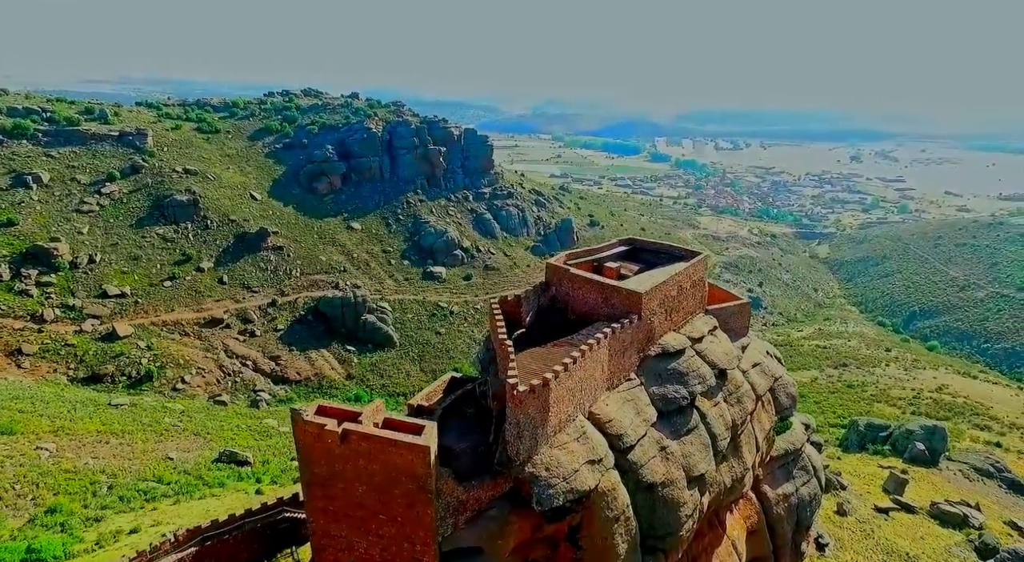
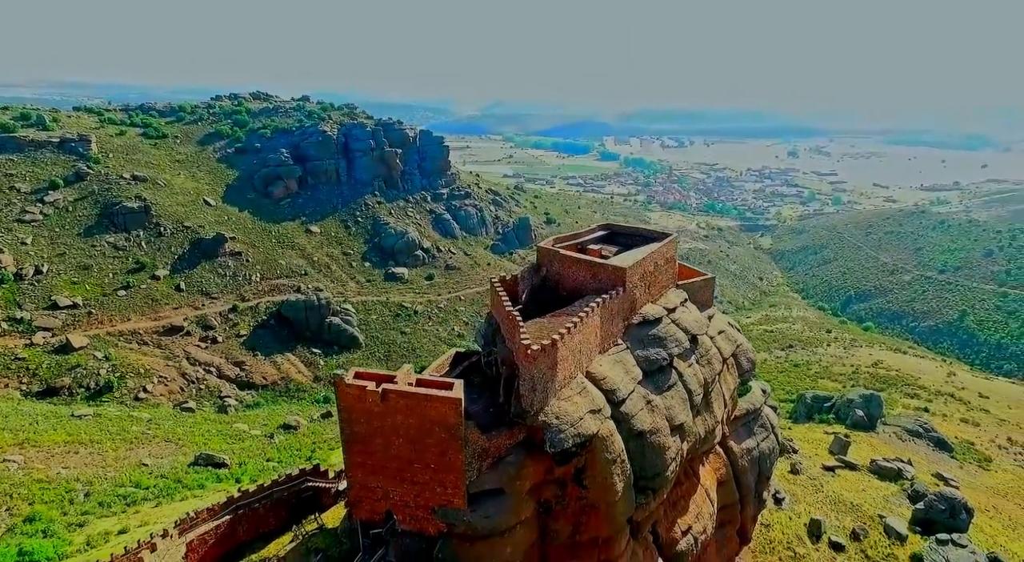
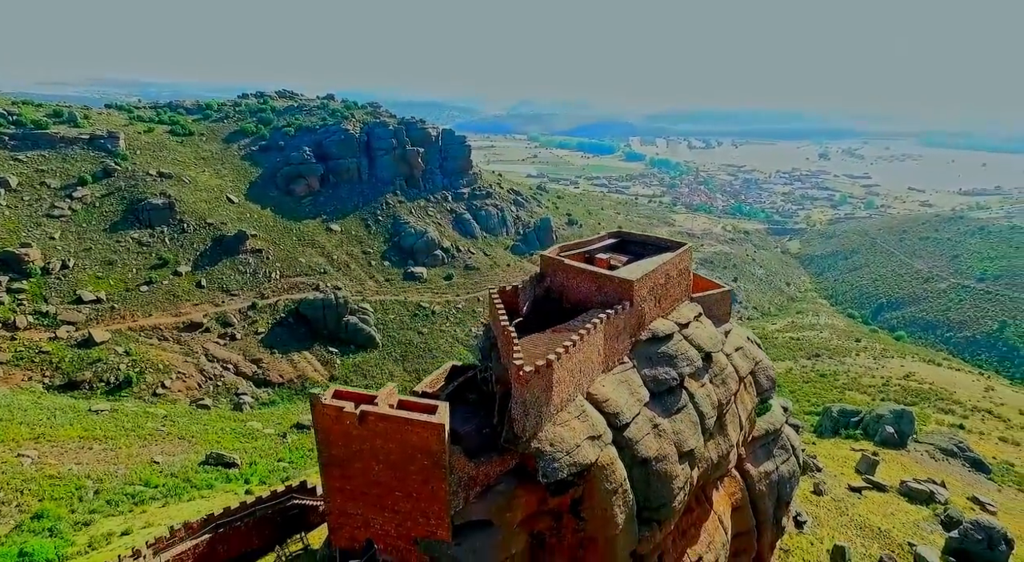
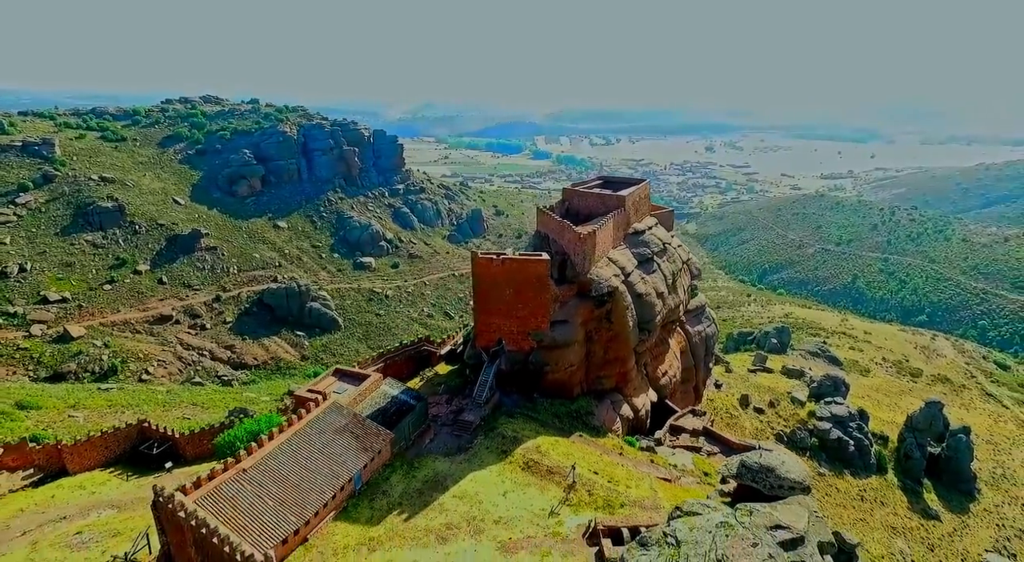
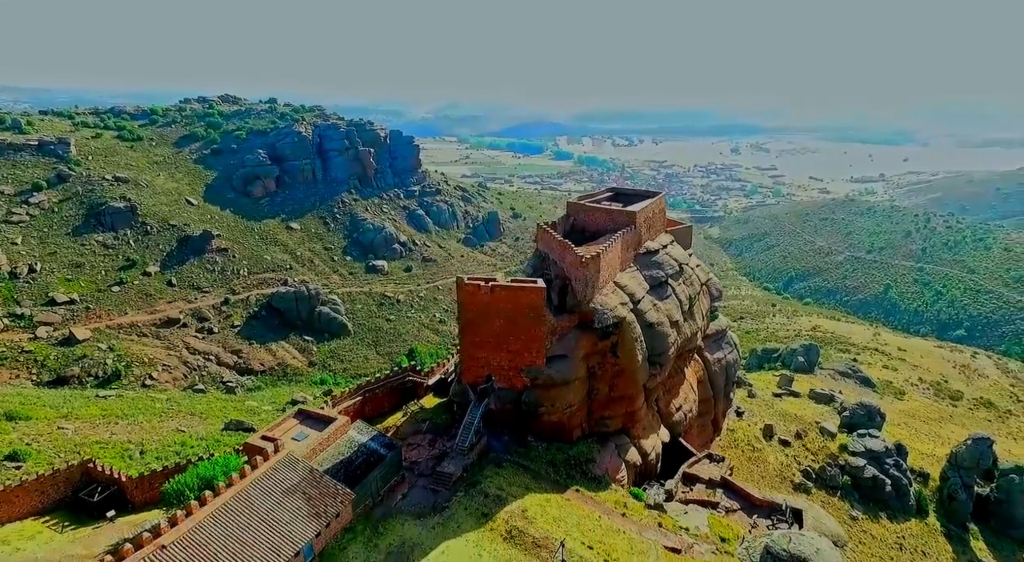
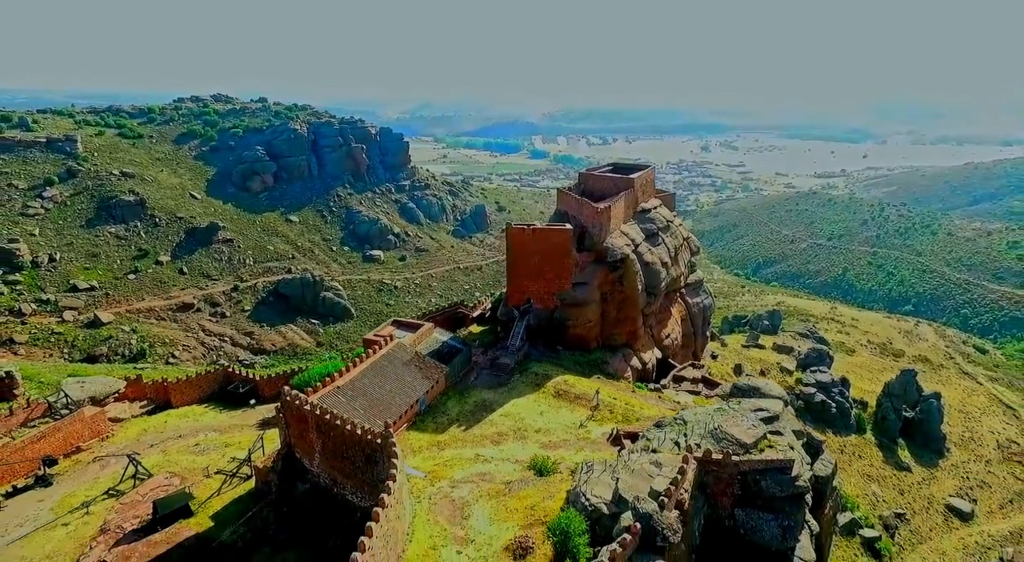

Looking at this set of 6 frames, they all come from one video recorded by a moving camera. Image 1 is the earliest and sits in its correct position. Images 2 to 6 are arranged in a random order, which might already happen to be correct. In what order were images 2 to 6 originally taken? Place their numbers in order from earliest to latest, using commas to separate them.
3, 2, 5, 4, 6
